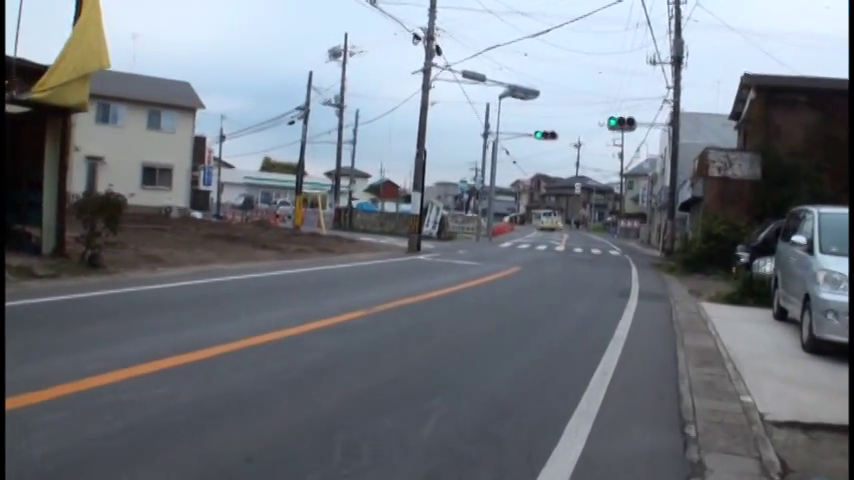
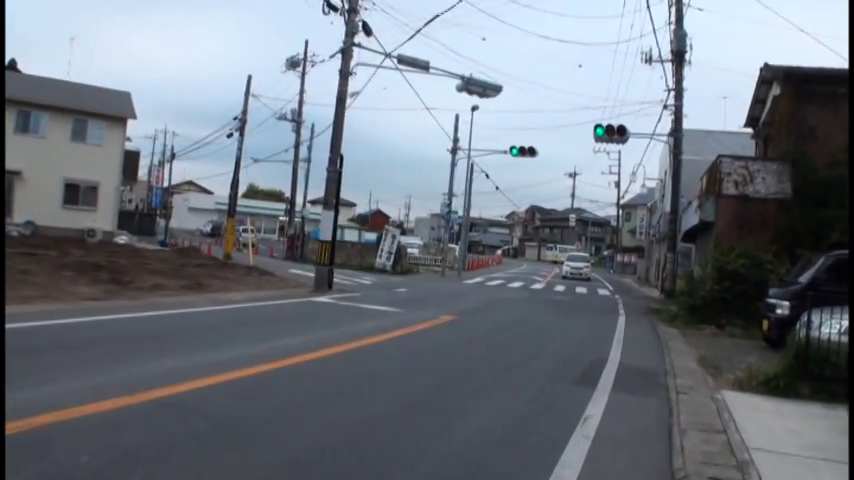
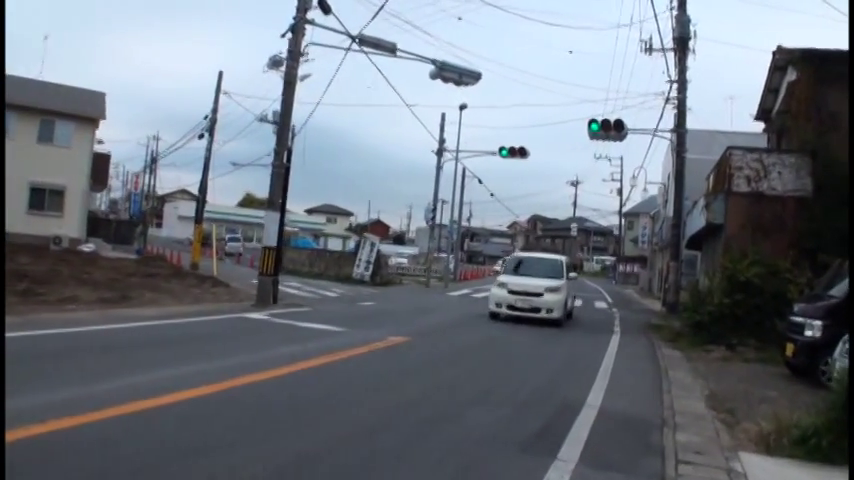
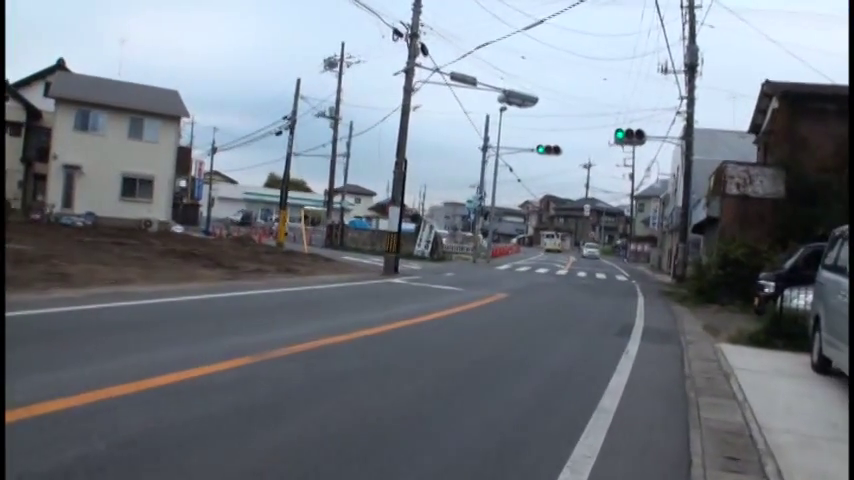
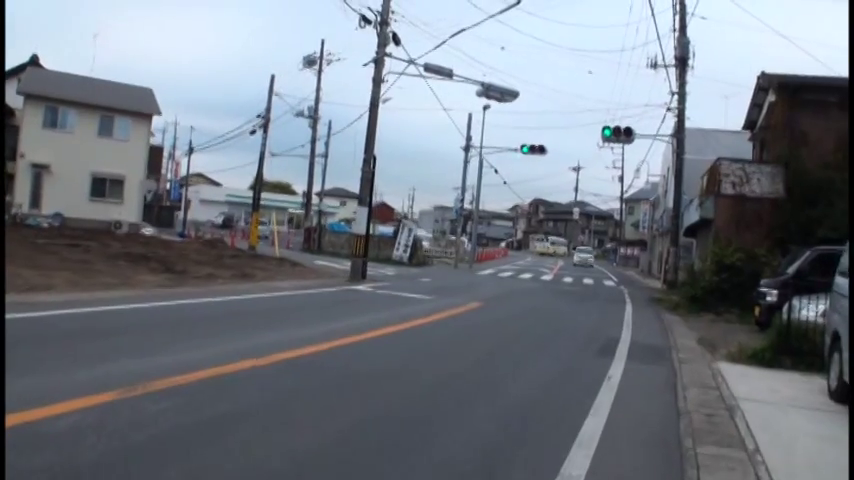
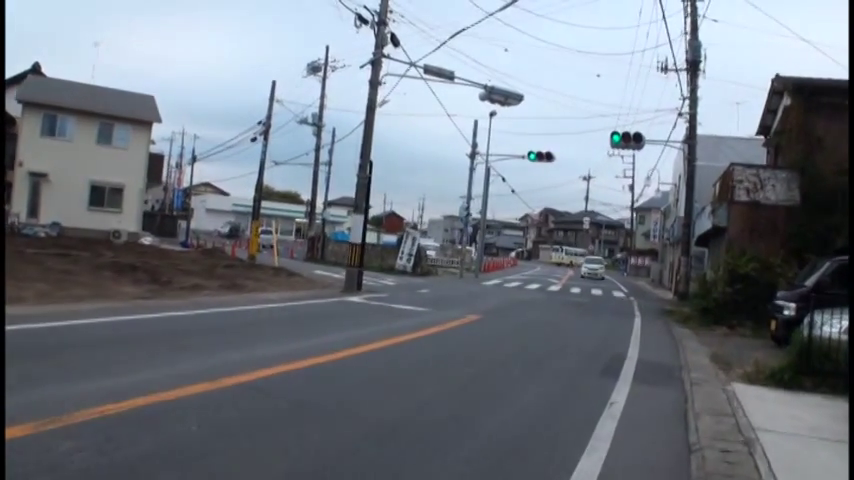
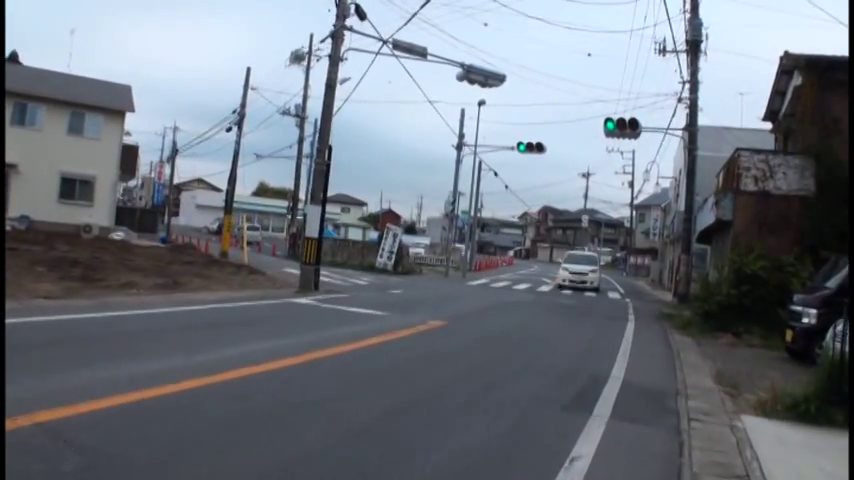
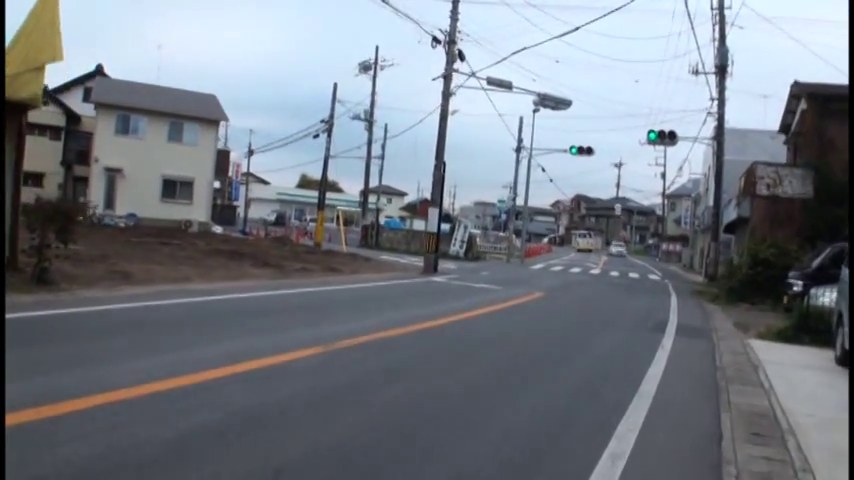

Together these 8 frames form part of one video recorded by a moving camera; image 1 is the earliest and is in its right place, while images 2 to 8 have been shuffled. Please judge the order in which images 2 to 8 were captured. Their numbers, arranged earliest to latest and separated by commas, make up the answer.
8, 4, 5, 6, 2, 7, 3
